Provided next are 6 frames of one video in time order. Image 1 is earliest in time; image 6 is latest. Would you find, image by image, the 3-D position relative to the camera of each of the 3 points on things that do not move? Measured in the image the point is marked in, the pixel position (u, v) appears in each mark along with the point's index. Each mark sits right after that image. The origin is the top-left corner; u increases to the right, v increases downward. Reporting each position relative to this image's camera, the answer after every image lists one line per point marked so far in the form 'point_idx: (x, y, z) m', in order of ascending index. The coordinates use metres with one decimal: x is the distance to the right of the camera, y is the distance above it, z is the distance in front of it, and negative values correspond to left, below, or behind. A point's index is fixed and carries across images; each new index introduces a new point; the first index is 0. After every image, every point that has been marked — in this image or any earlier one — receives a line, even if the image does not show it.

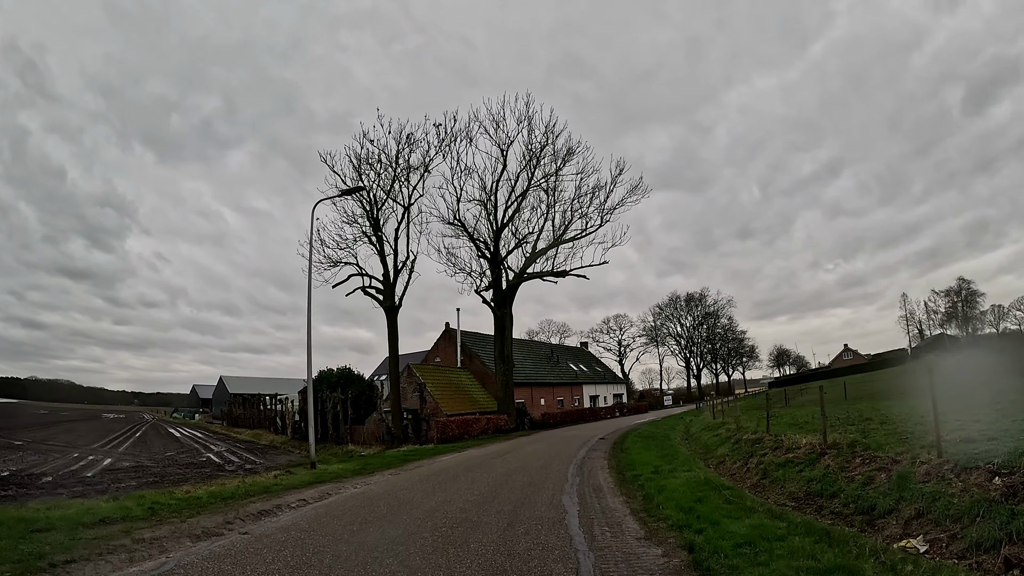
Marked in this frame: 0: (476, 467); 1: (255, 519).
0: (-0.8, -4.2, +13.3) m
1: (-3.6, -3.2, +8.1) m
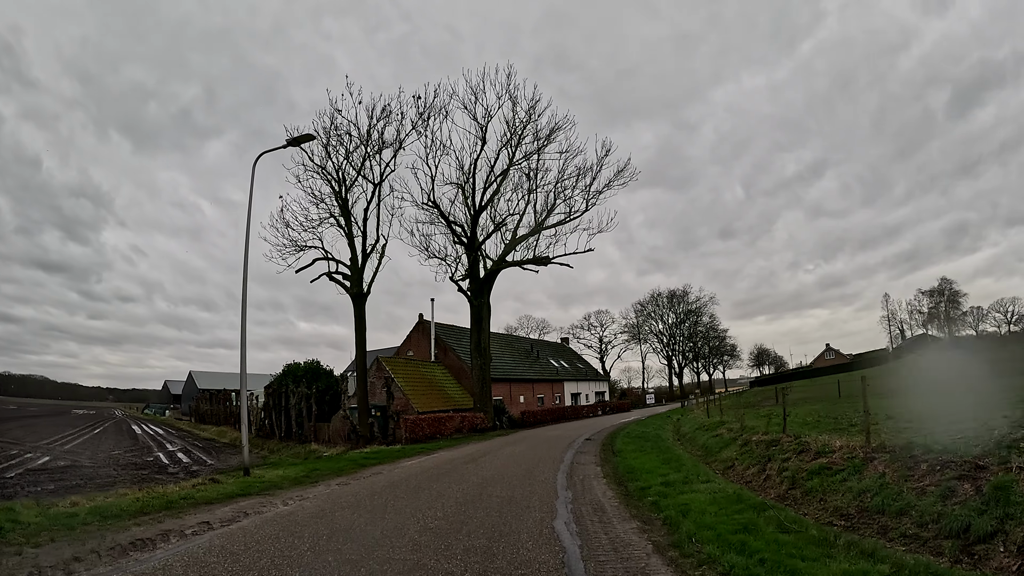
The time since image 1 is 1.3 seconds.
0: (-1.3, -3.6, +11.0) m
1: (-3.9, -2.6, +5.7) m
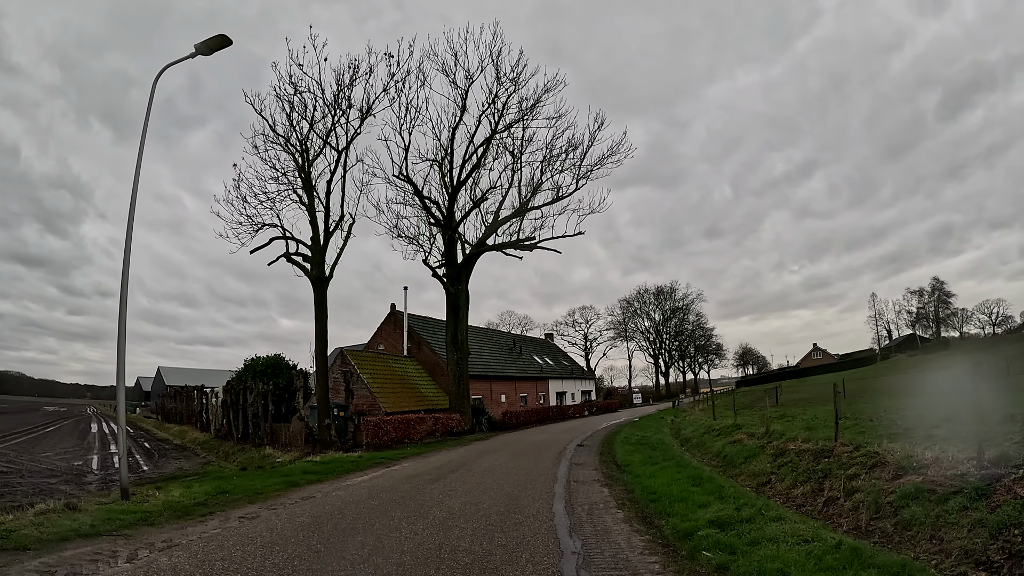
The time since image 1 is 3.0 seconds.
0: (-1.6, -3.0, +7.9) m
1: (-4.0, -2.0, +2.6) m
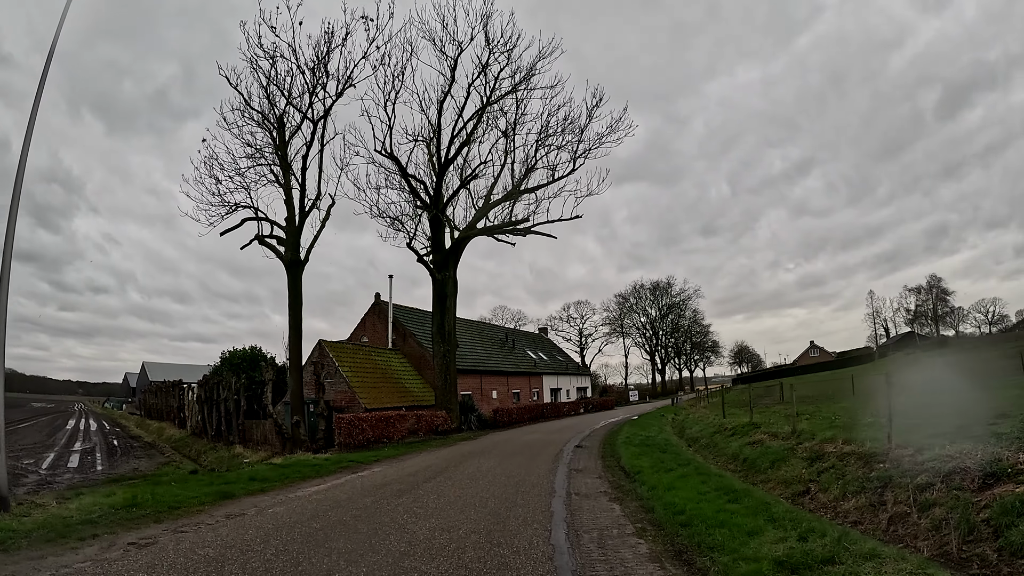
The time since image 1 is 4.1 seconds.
0: (-1.7, -2.5, +6.0) m
1: (-4.1, -1.5, +0.6) m
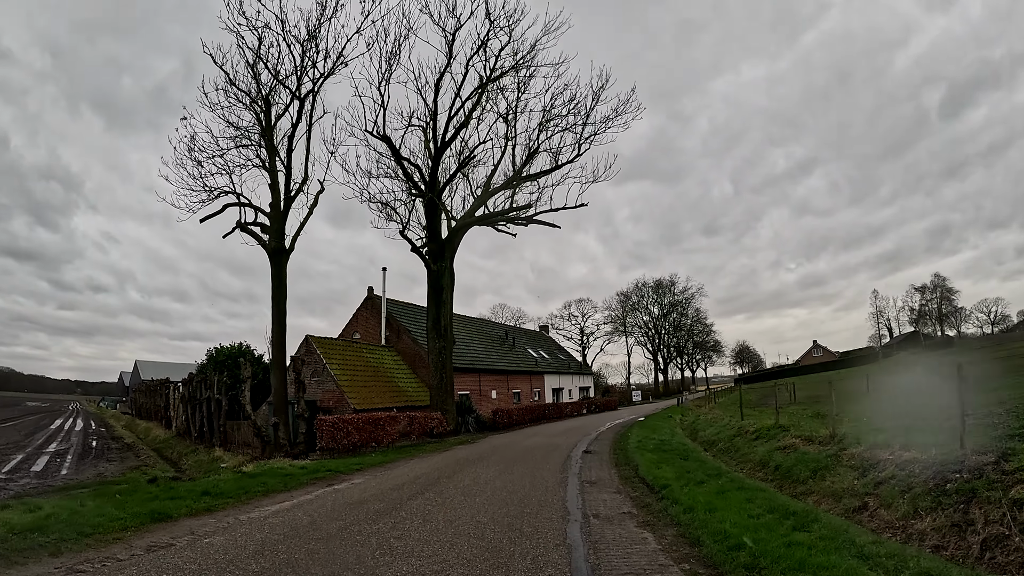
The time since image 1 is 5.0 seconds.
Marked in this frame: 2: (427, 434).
0: (-1.7, -2.2, +4.5) m
1: (-4.0, -1.2, -0.9) m
2: (-2.9, -5.0, +19.8) m
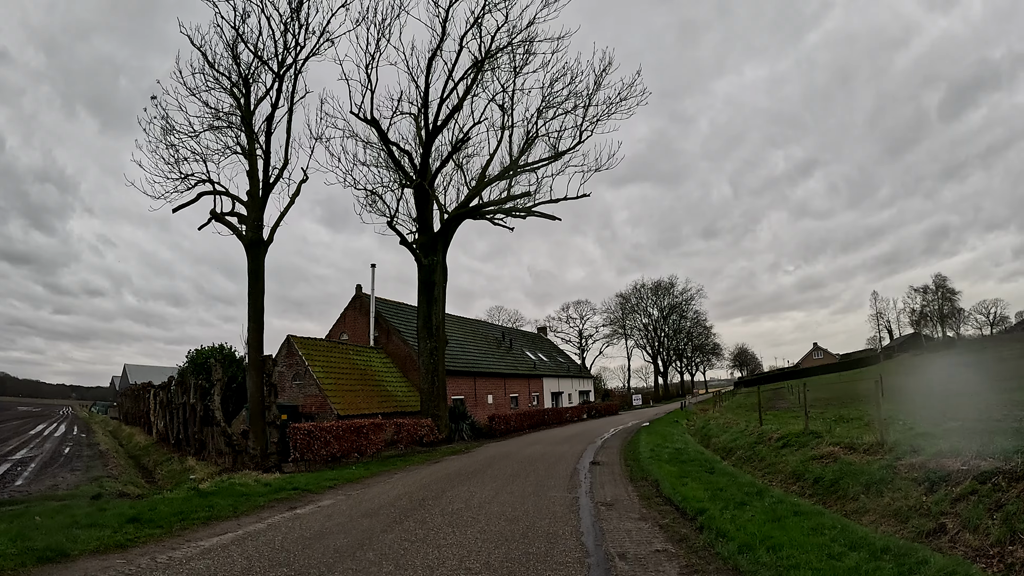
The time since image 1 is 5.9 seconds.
0: (-1.7, -1.9, +2.9) m
1: (-3.9, -0.9, -2.5) m
2: (-3.0, -4.8, +18.2) m
